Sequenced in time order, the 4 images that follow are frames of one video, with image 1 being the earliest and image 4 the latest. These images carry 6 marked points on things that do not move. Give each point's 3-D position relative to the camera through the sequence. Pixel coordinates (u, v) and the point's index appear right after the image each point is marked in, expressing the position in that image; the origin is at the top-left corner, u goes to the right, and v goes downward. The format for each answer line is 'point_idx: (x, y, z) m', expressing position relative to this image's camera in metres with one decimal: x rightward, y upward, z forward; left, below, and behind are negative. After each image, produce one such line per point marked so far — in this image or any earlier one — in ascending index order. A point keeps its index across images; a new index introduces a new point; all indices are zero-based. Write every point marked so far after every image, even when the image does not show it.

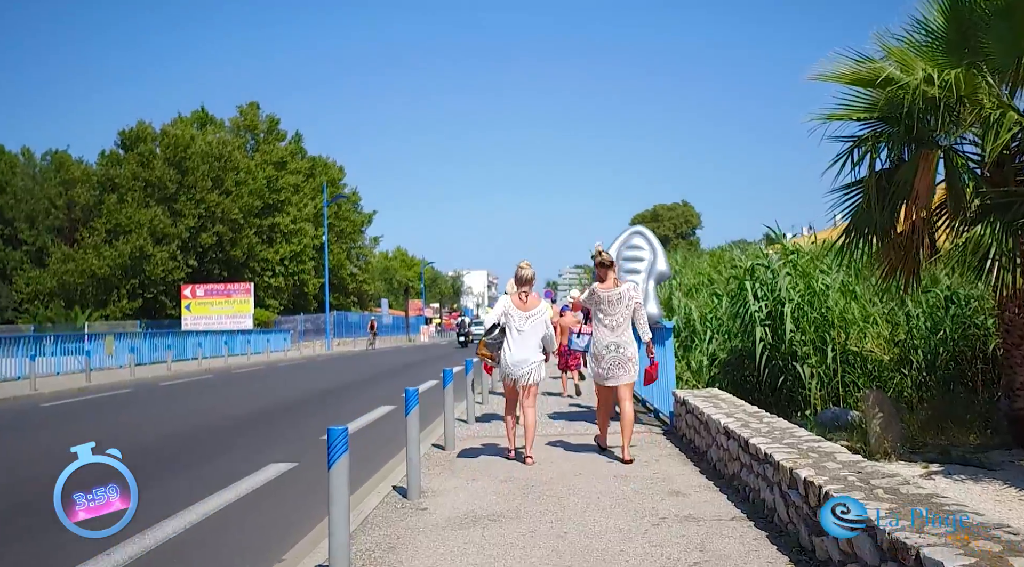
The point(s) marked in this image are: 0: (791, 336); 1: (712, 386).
0: (+5.0, -1.0, +14.2) m
1: (+4.2, -2.1, +16.7) m
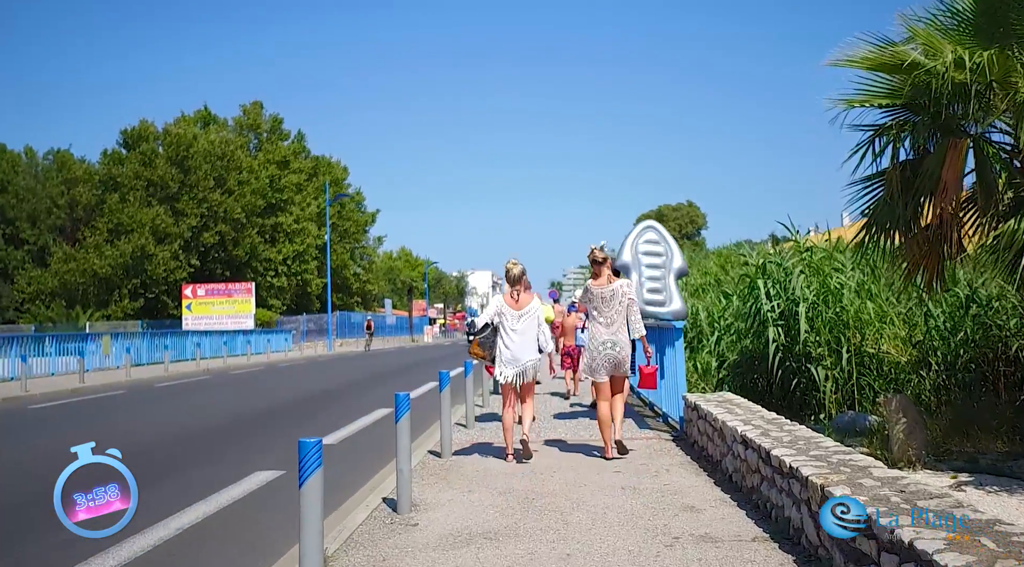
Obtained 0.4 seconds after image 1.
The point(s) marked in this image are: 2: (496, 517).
0: (+5.1, -0.9, +13.7) m
1: (+4.2, -2.1, +16.1) m
2: (-0.1, -2.1, +7.1) m
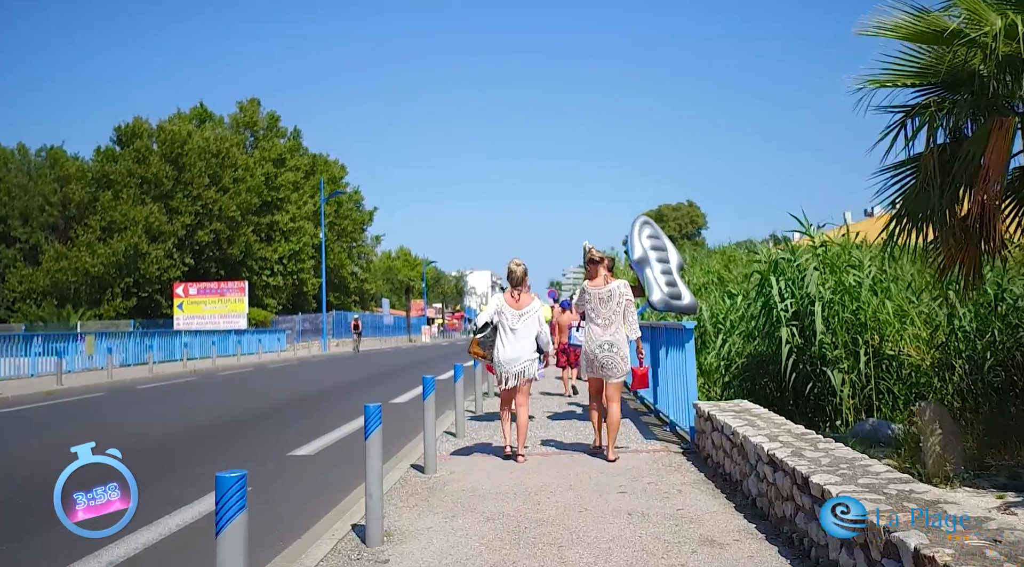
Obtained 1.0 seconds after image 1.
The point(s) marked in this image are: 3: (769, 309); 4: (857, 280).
0: (+5.0, -0.9, +12.8) m
1: (+4.2, -2.1, +15.2) m
2: (-0.2, -2.0, +6.2) m
3: (+4.4, -0.4, +13.6) m
4: (+5.7, +0.1, +13.2) m
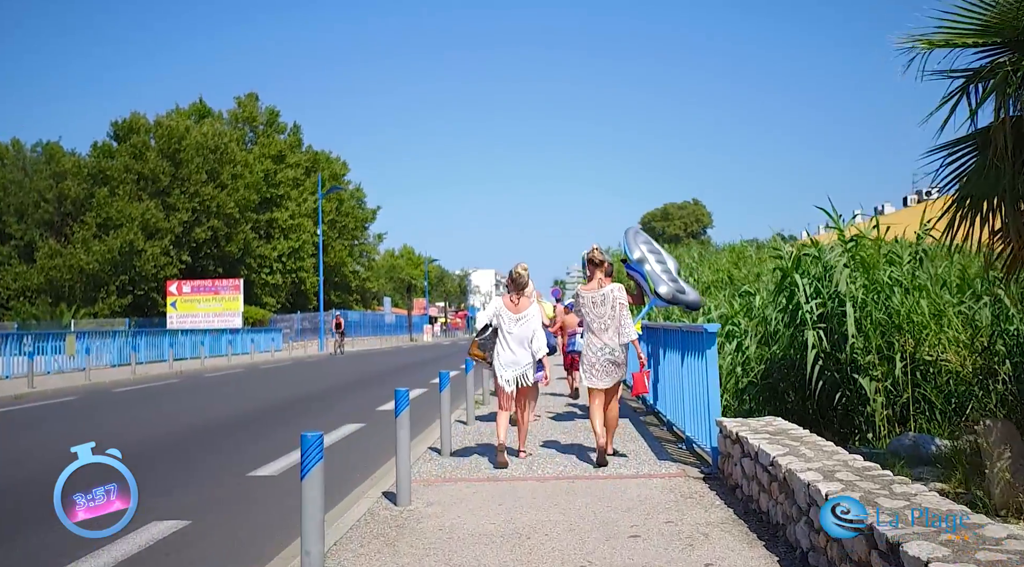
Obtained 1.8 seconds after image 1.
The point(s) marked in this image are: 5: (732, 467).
0: (+4.9, -0.9, +11.5) m
1: (+4.1, -2.0, +13.9) m
2: (-0.3, -2.0, +4.9) m
3: (+4.4, -0.4, +12.4) m
4: (+5.7, +0.1, +11.9) m
5: (+2.3, -1.8, +8.4) m
